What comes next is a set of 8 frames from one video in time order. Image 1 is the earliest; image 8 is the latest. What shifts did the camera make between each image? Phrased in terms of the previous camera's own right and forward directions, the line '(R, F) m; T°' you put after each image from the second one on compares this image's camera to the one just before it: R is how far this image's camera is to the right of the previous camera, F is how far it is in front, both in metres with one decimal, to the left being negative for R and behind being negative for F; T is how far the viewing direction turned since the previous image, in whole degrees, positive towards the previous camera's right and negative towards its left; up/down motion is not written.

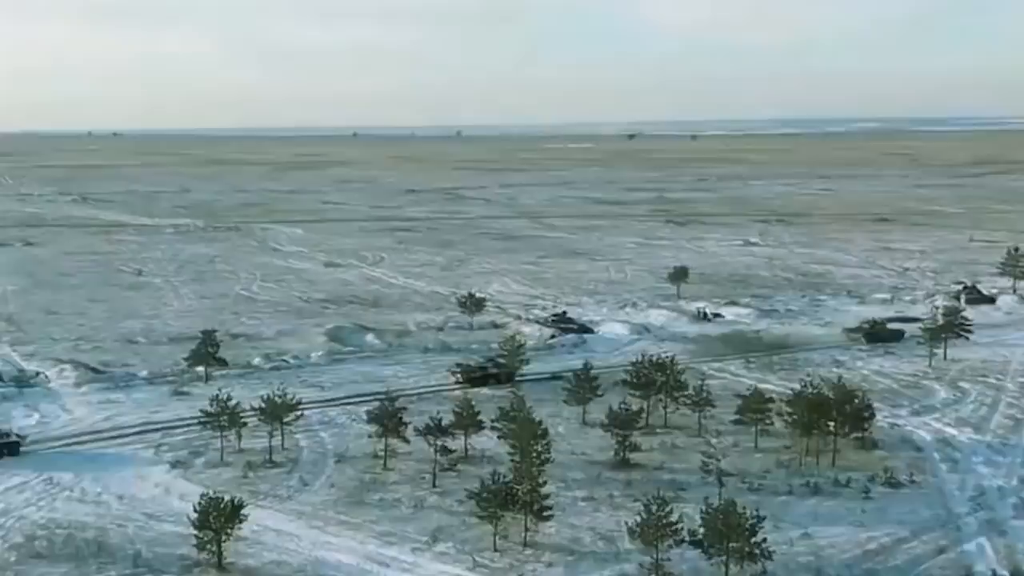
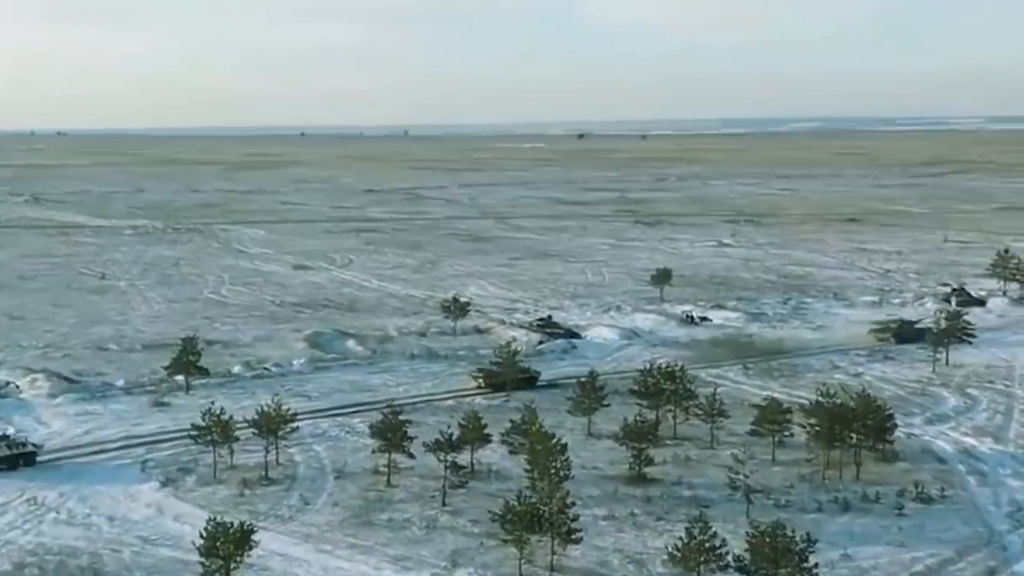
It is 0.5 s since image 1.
(-0.8, +1.2) m; +2°
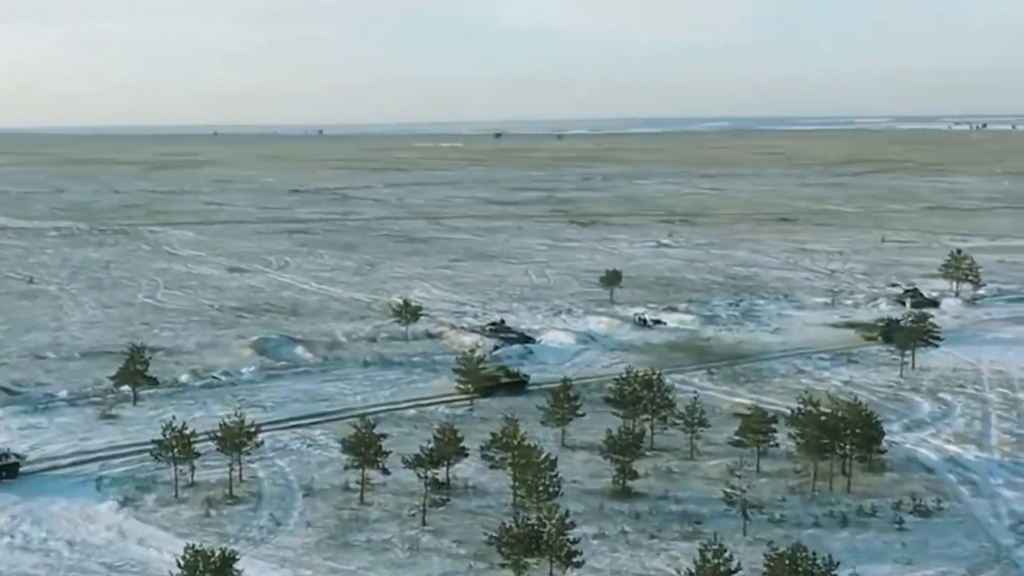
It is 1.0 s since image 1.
(-0.8, +1.1) m; +3°
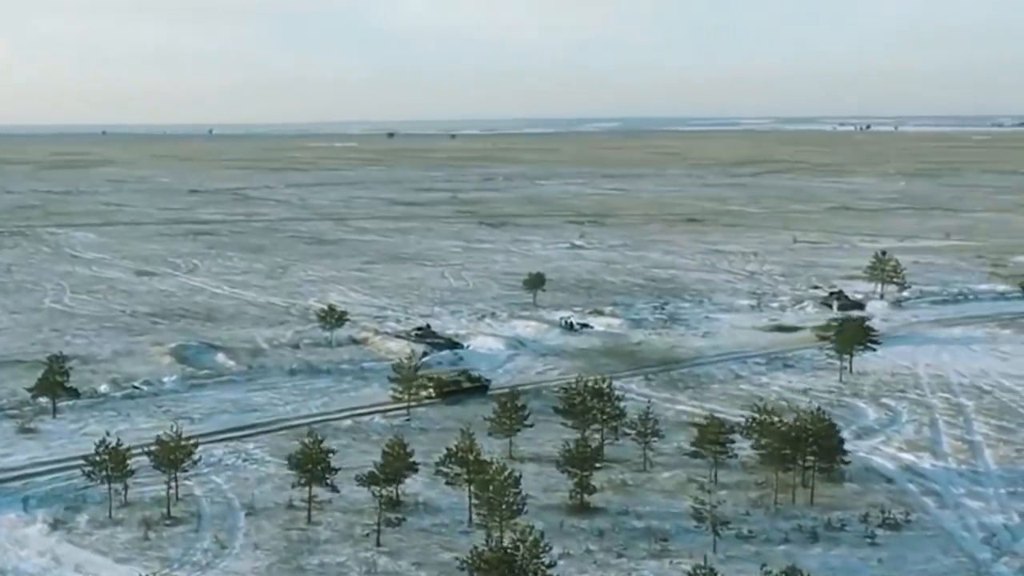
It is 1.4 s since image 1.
(-0.7, +1.0) m; +4°
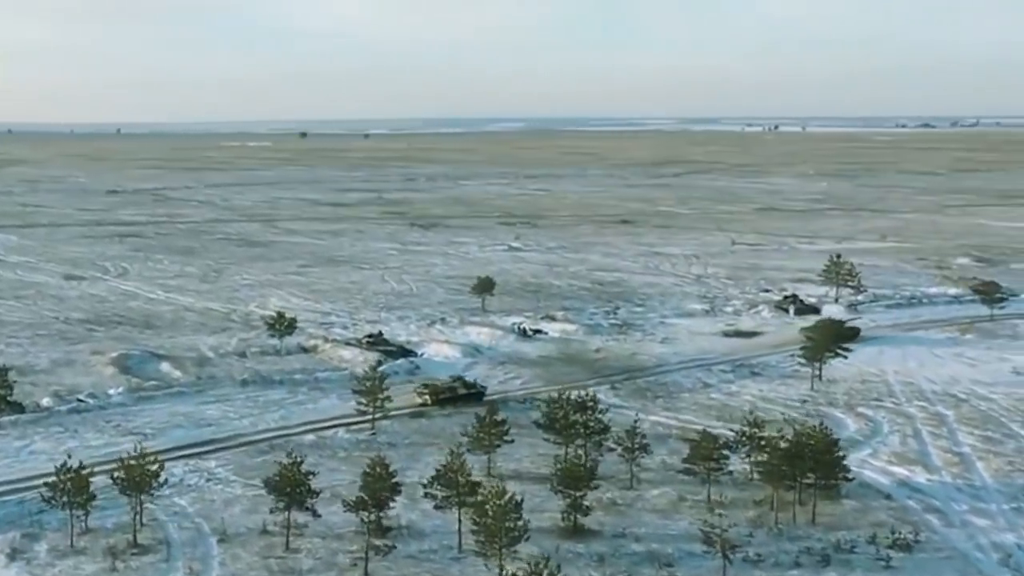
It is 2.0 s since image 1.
(-0.9, +1.2) m; +3°
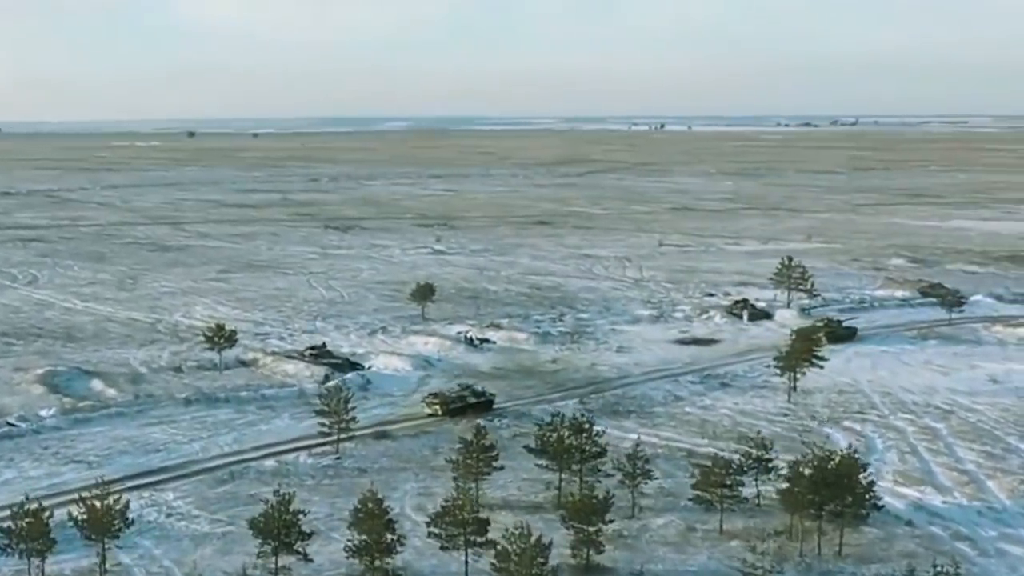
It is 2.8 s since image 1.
(-1.2, +1.9) m; +4°
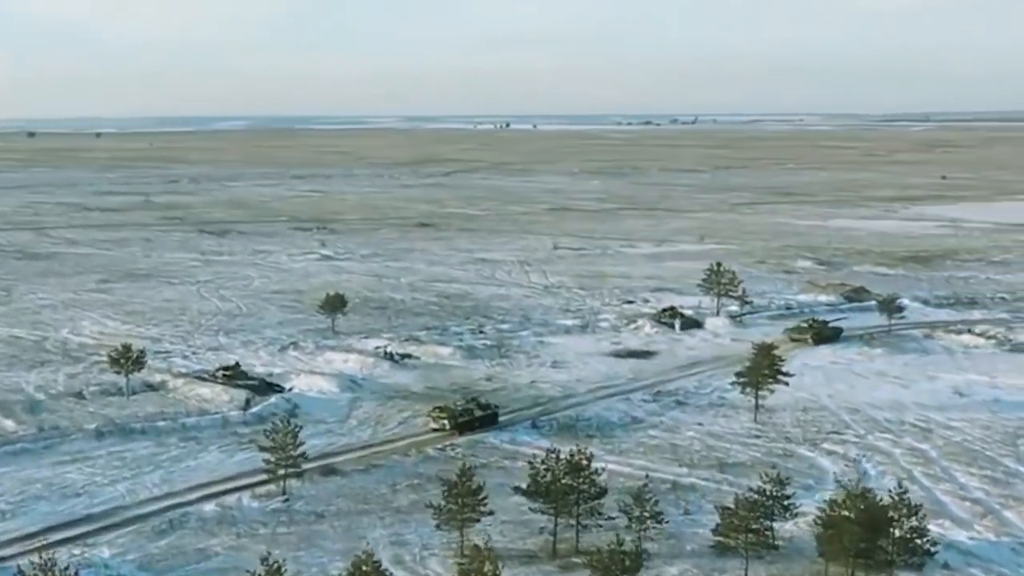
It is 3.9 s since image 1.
(-1.5, +2.5) m; +5°
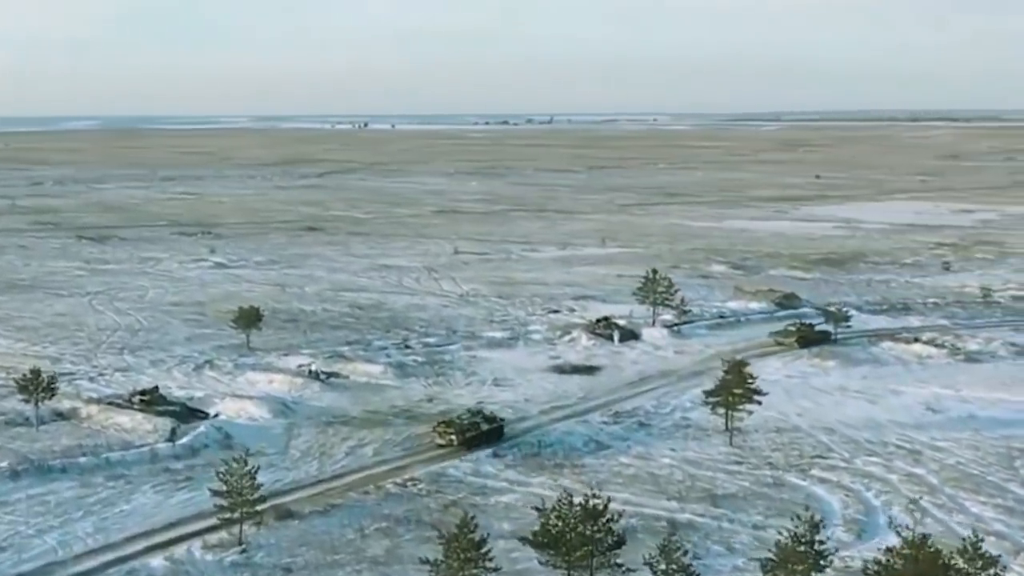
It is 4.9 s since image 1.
(-1.4, +2.3) m; +5°
